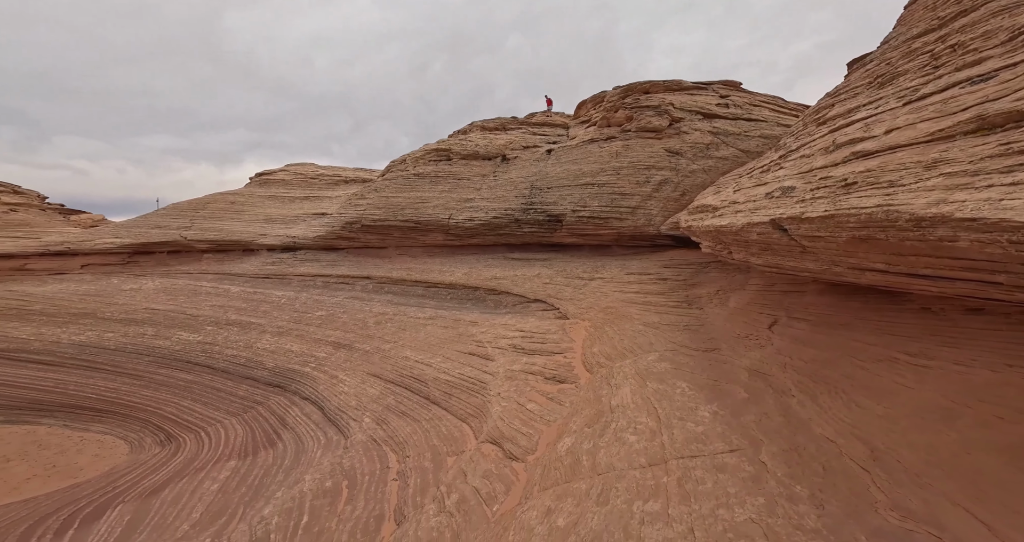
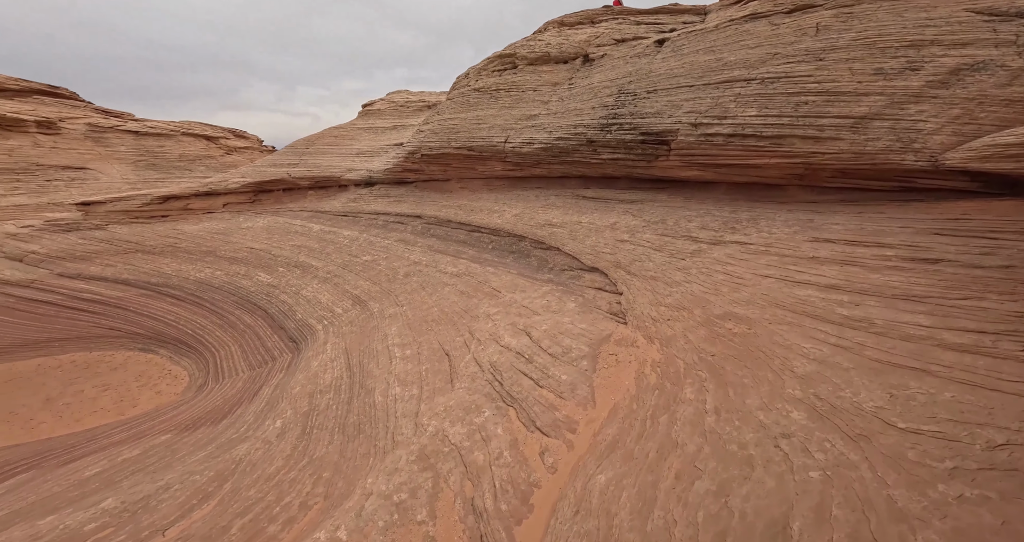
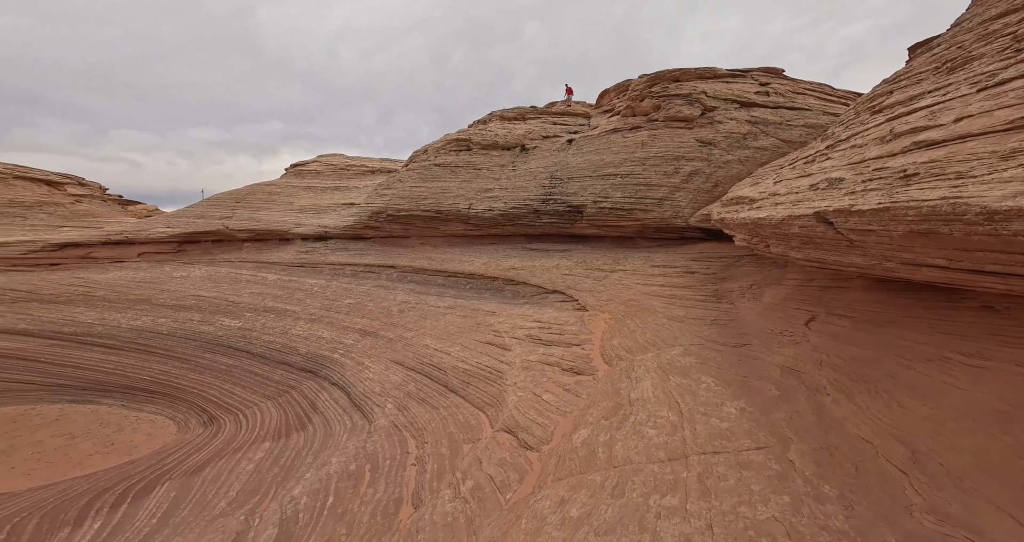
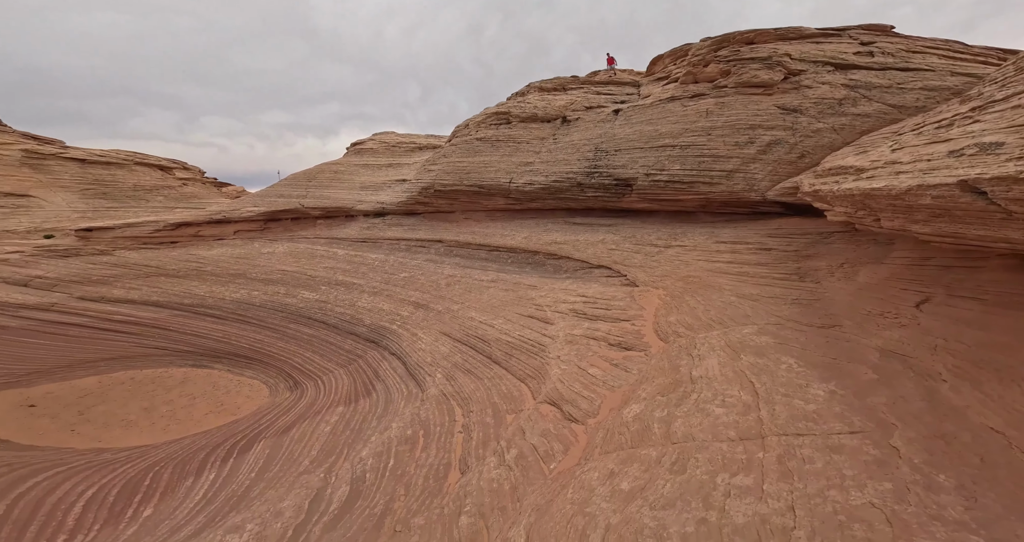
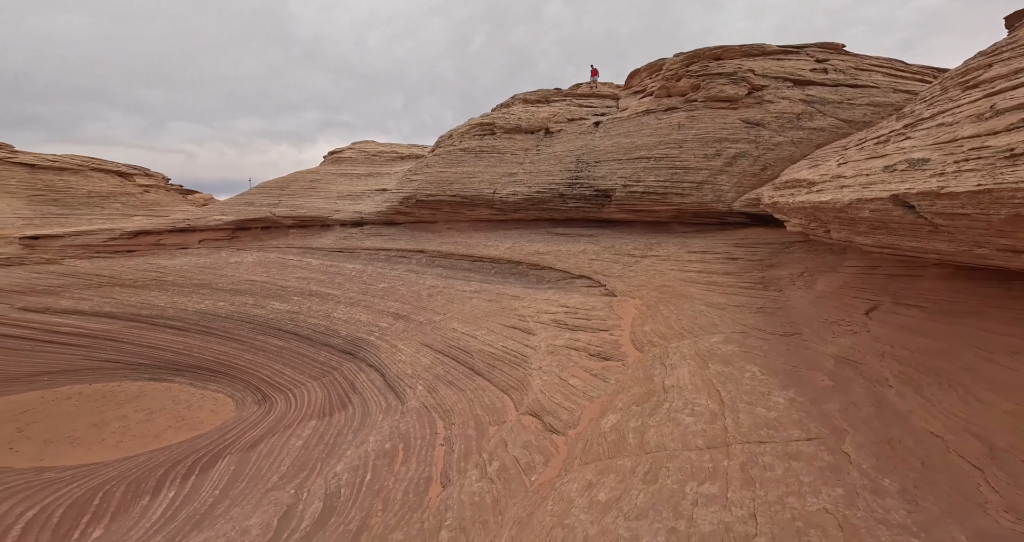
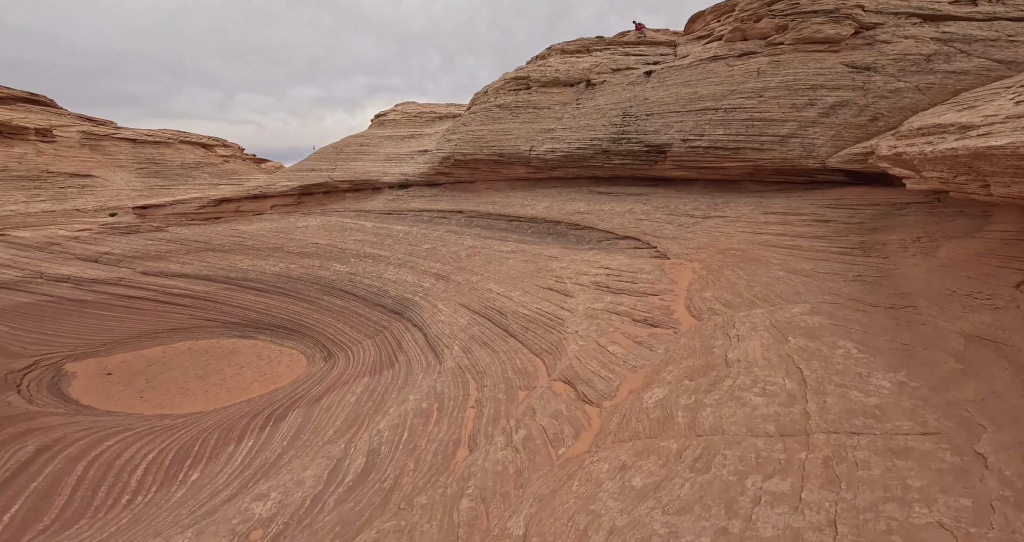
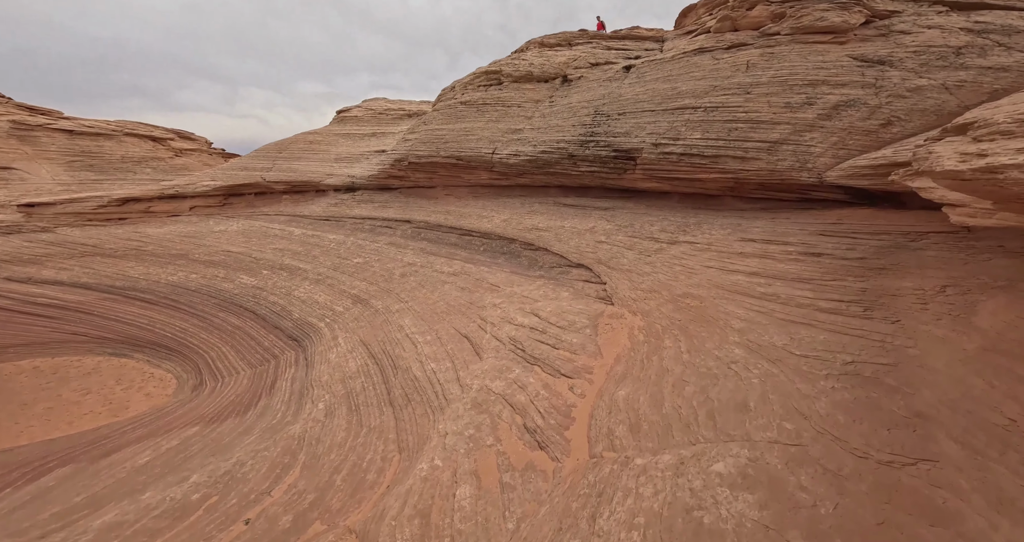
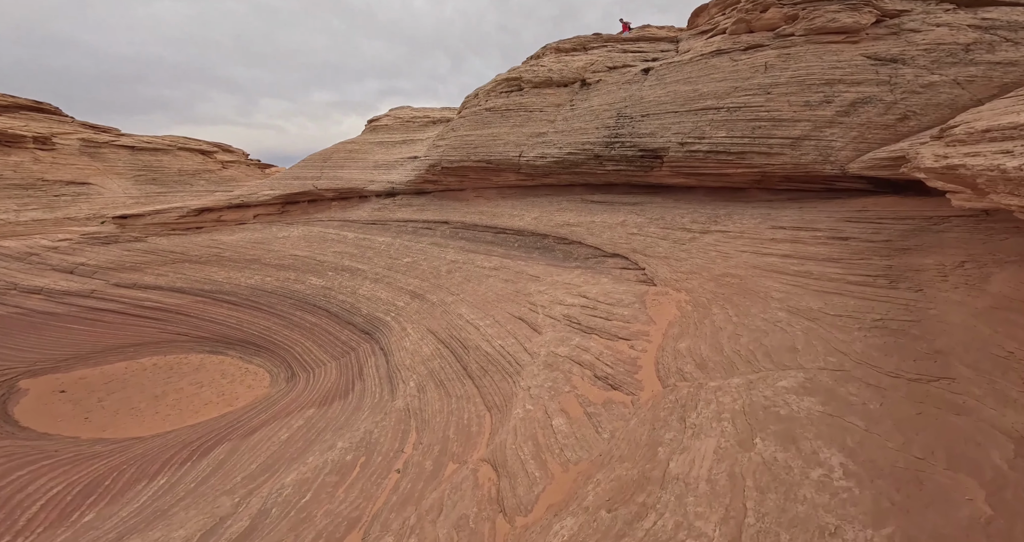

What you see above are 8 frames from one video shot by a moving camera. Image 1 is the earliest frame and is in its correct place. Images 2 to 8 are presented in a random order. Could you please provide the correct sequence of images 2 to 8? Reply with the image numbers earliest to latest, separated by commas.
3, 5, 4, 6, 8, 7, 2
